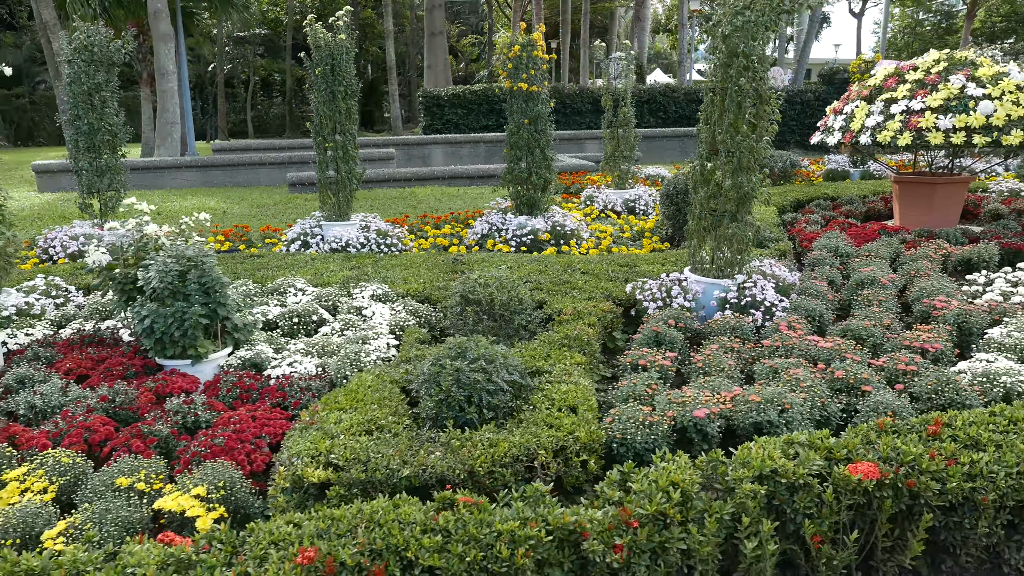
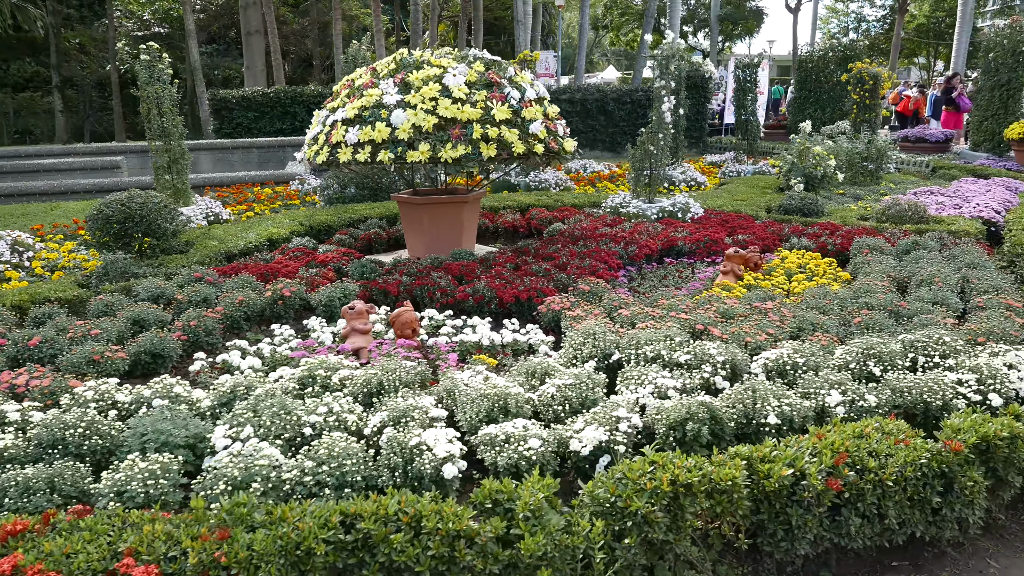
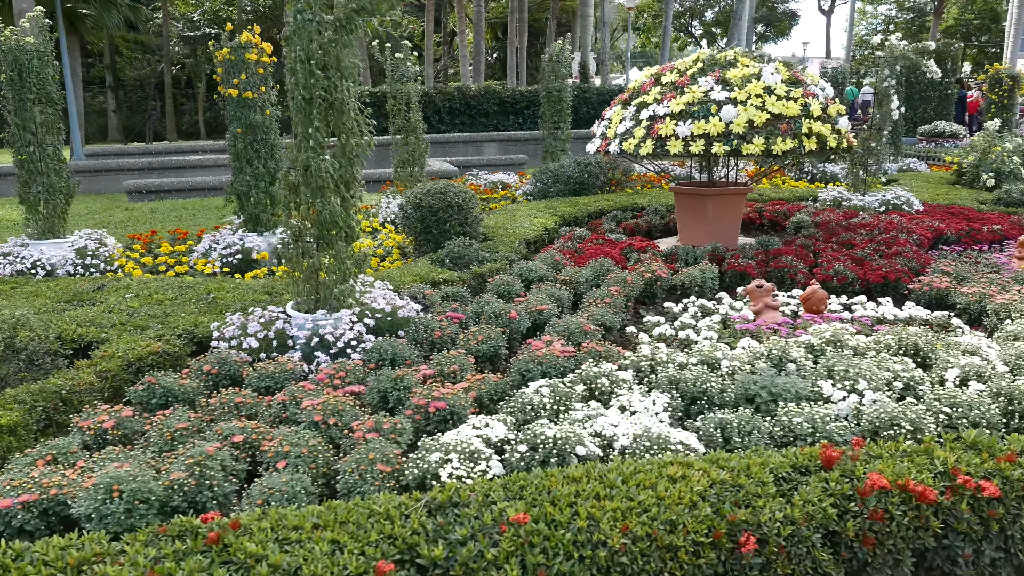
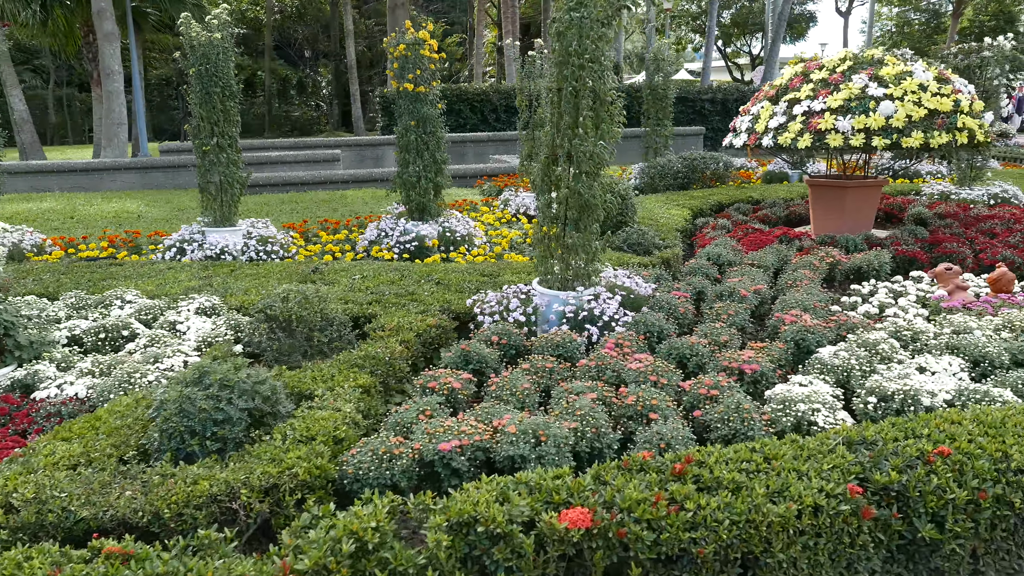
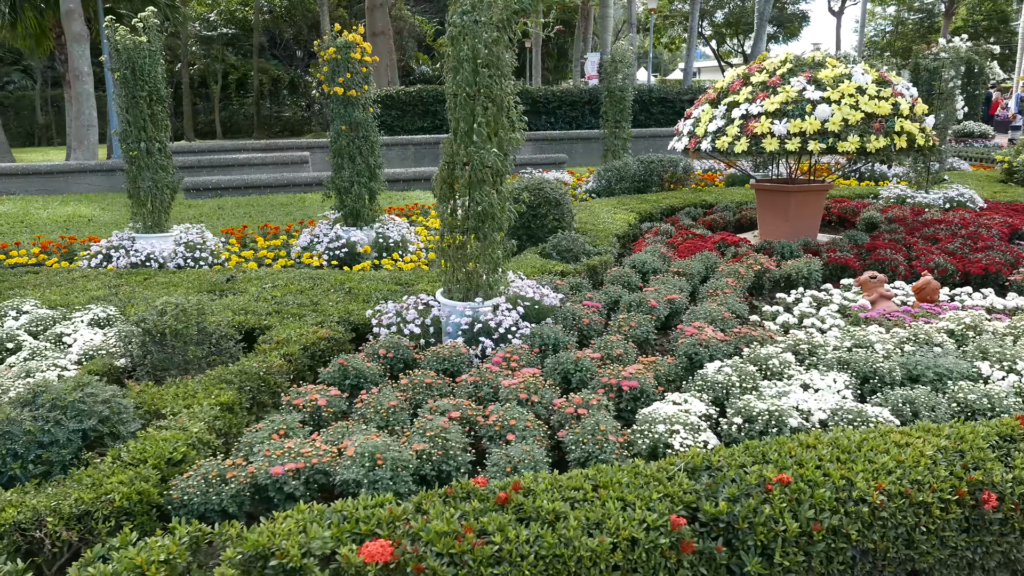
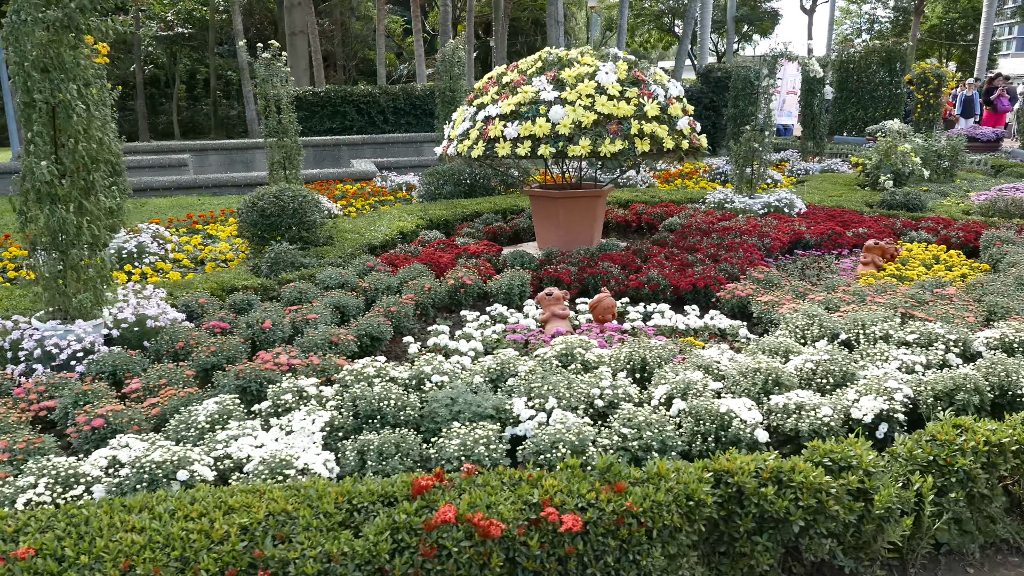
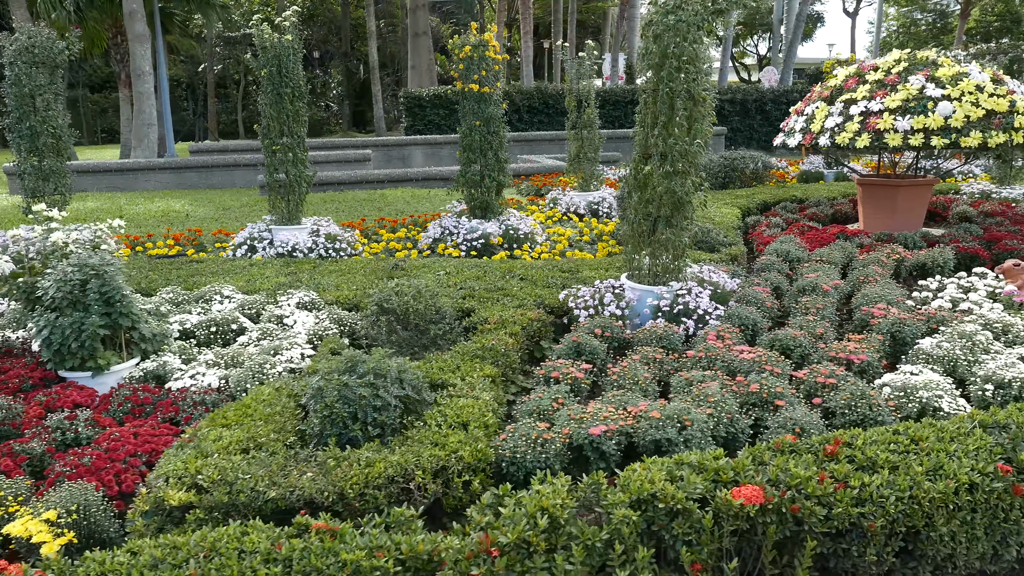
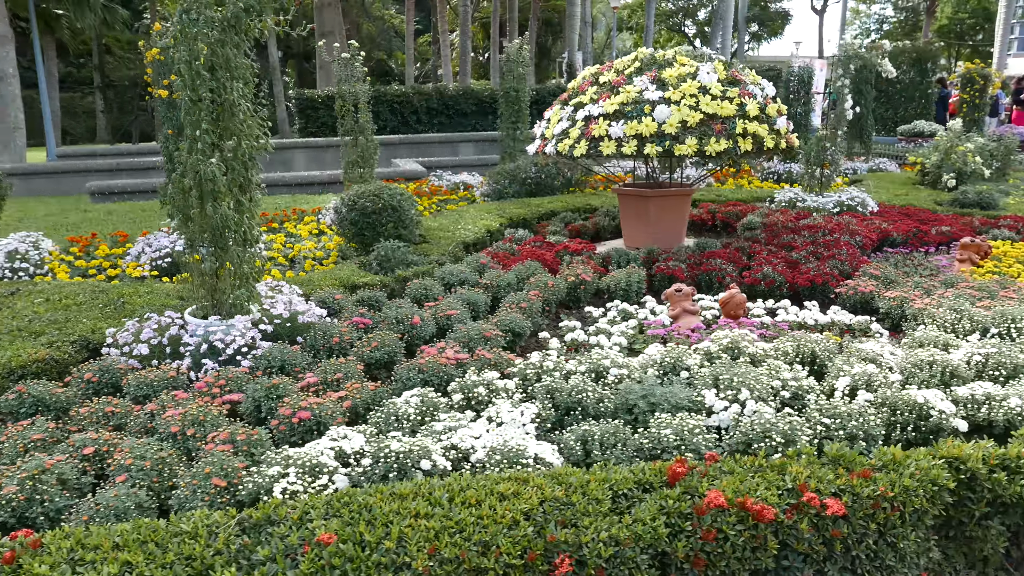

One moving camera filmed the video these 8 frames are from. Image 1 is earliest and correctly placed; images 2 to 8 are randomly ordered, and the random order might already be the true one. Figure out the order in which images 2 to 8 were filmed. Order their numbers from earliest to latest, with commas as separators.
7, 4, 5, 3, 8, 6, 2
